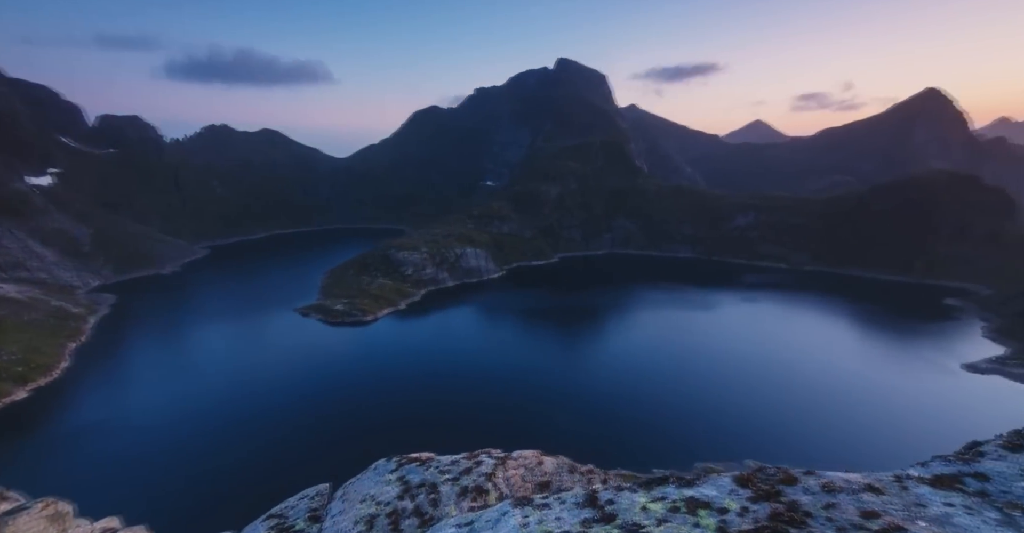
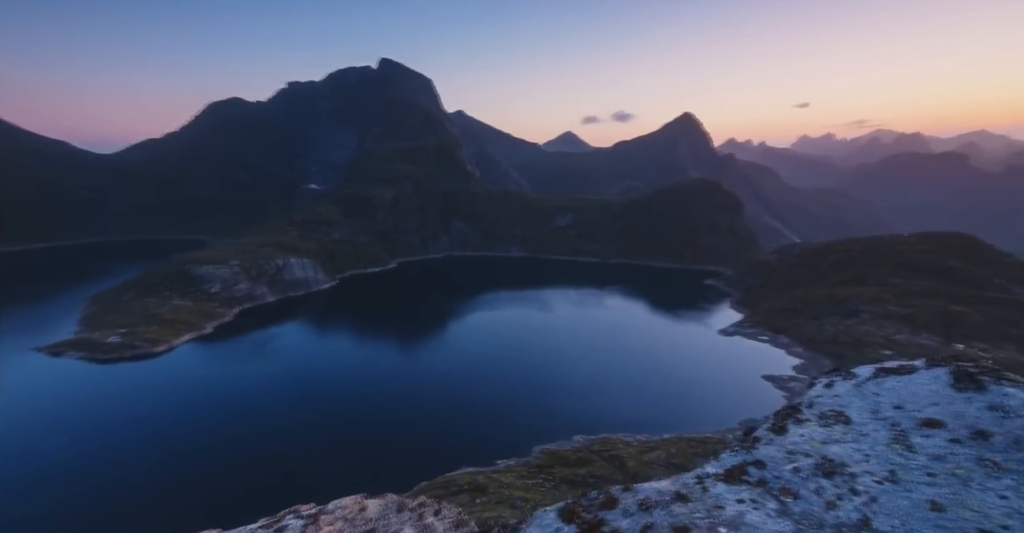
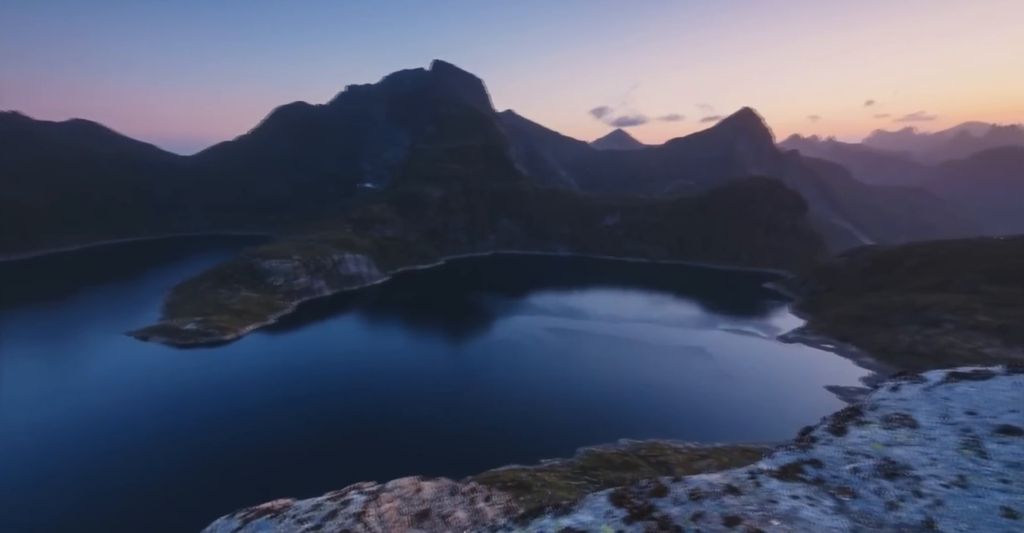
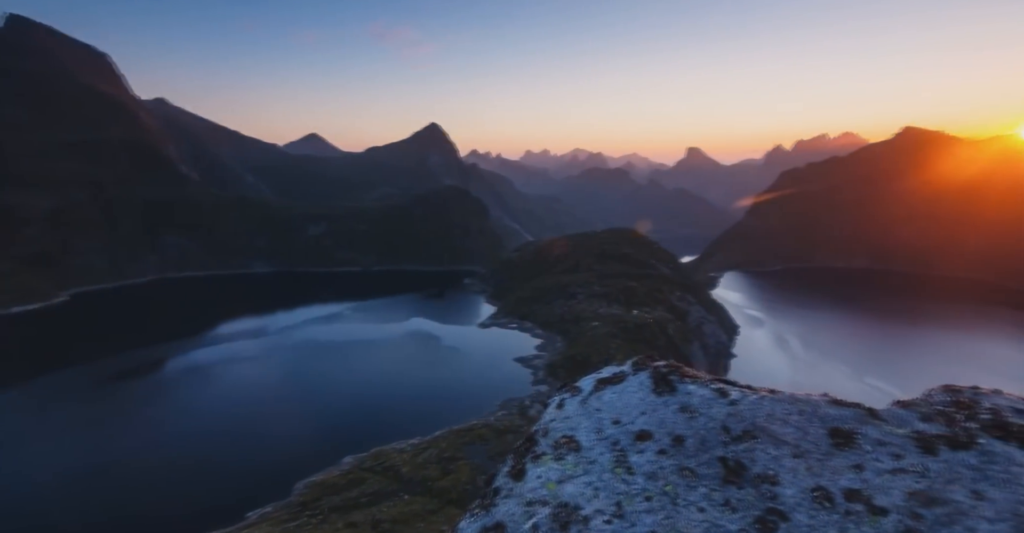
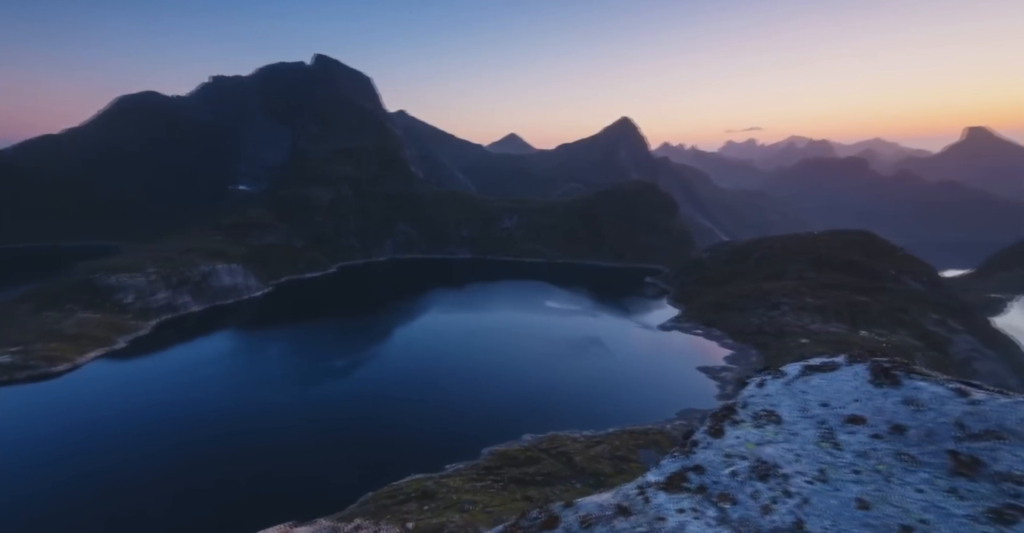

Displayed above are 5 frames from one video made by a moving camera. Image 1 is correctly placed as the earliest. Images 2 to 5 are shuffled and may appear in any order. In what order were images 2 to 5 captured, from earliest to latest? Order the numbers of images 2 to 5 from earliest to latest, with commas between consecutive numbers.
3, 2, 5, 4
